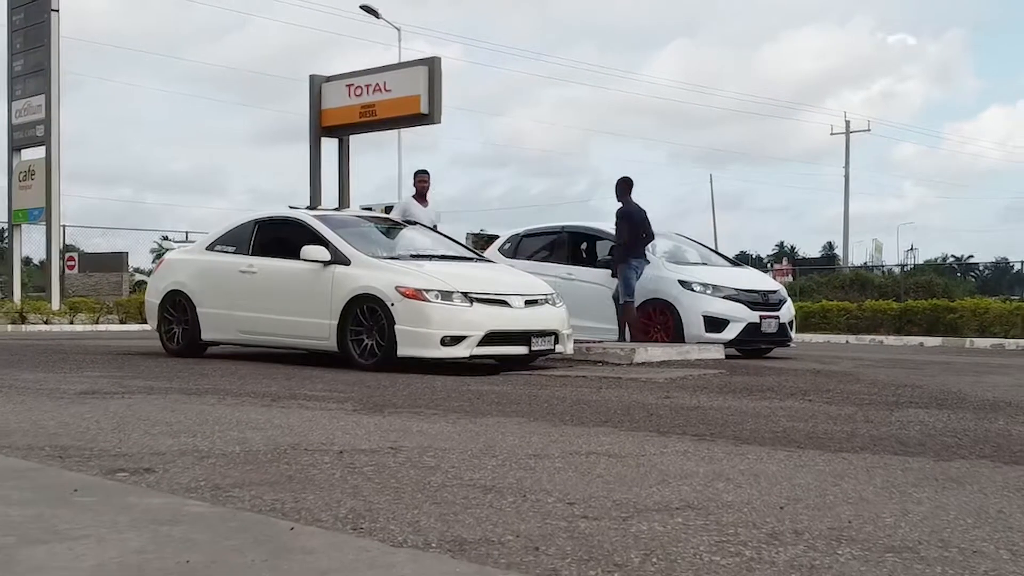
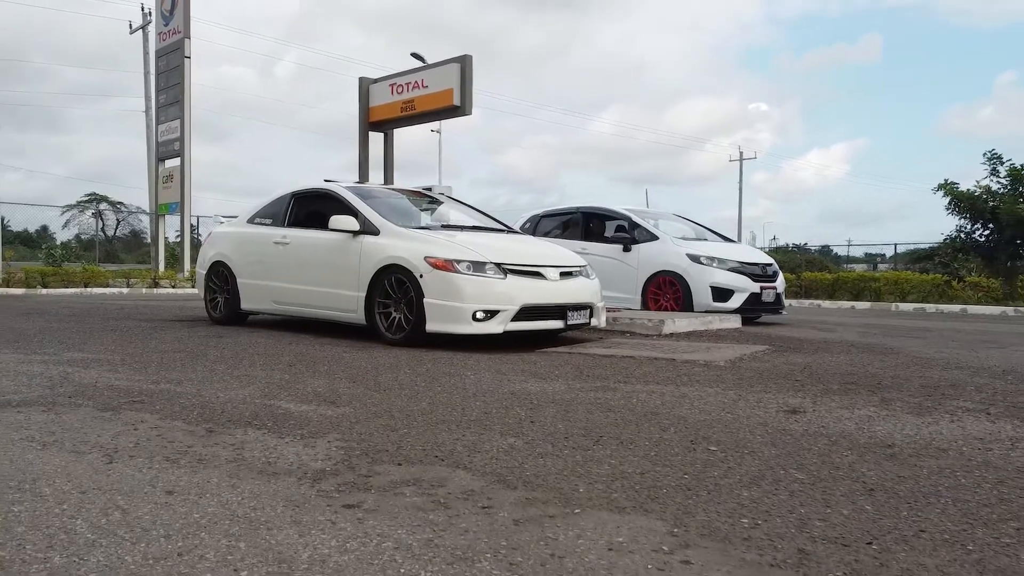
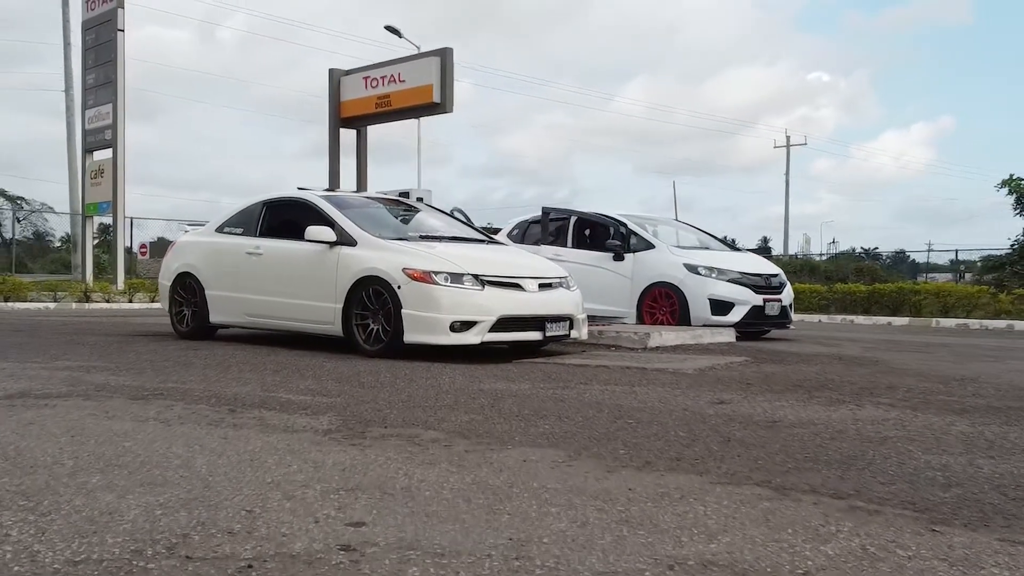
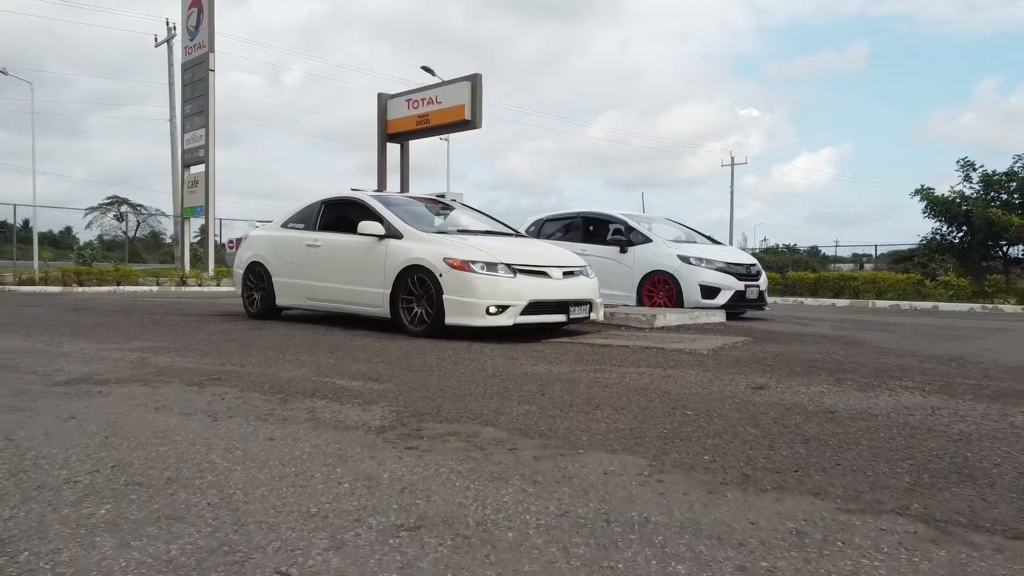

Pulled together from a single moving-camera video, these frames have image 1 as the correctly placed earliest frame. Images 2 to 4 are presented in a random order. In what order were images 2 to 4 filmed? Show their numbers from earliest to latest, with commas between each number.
3, 2, 4
